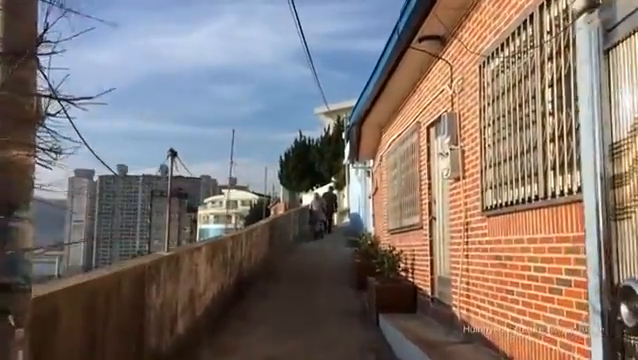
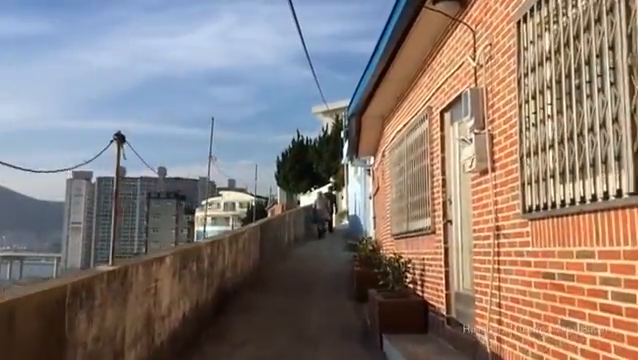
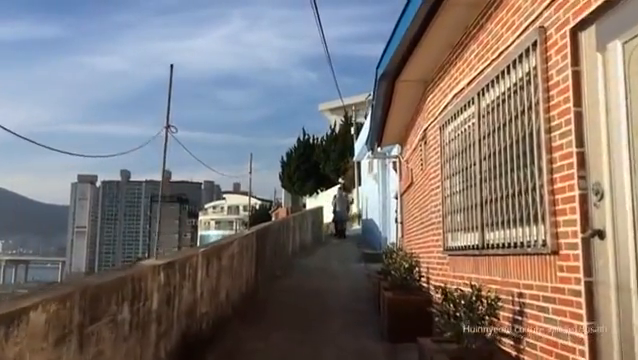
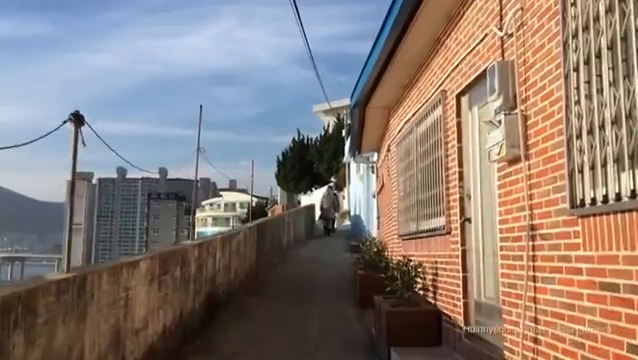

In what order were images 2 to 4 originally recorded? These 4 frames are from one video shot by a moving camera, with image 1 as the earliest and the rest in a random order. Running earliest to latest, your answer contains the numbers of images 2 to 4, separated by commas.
2, 4, 3
